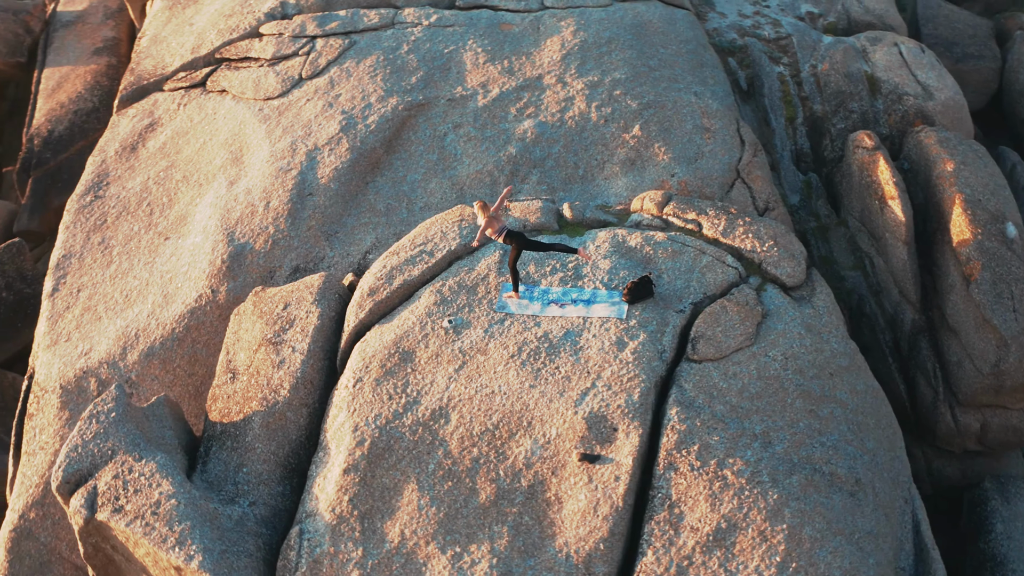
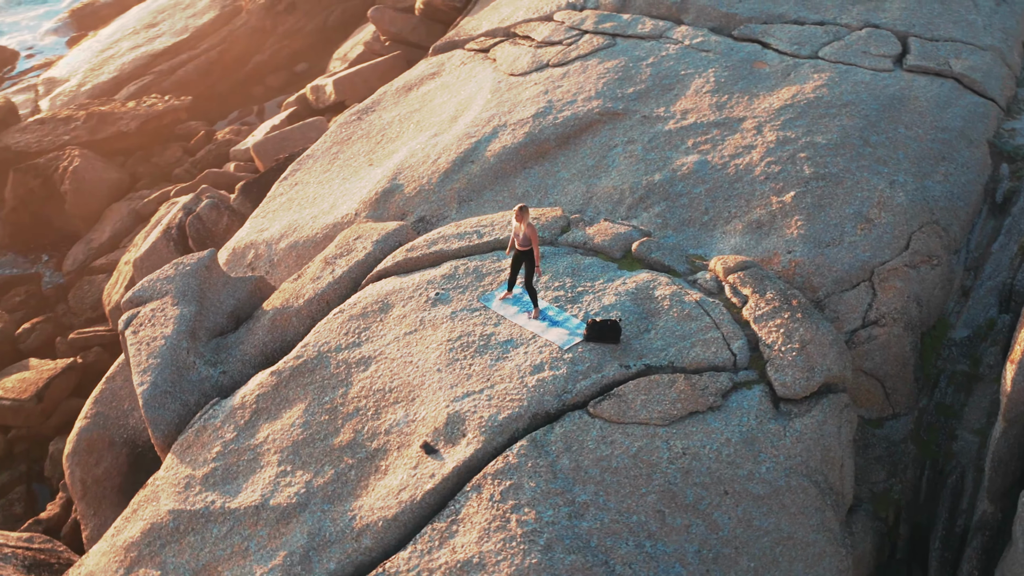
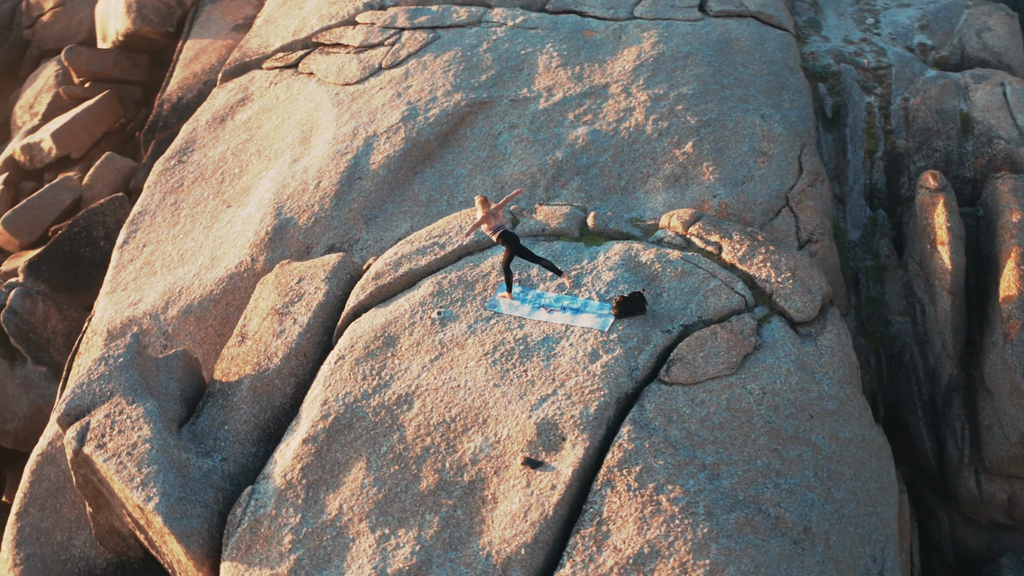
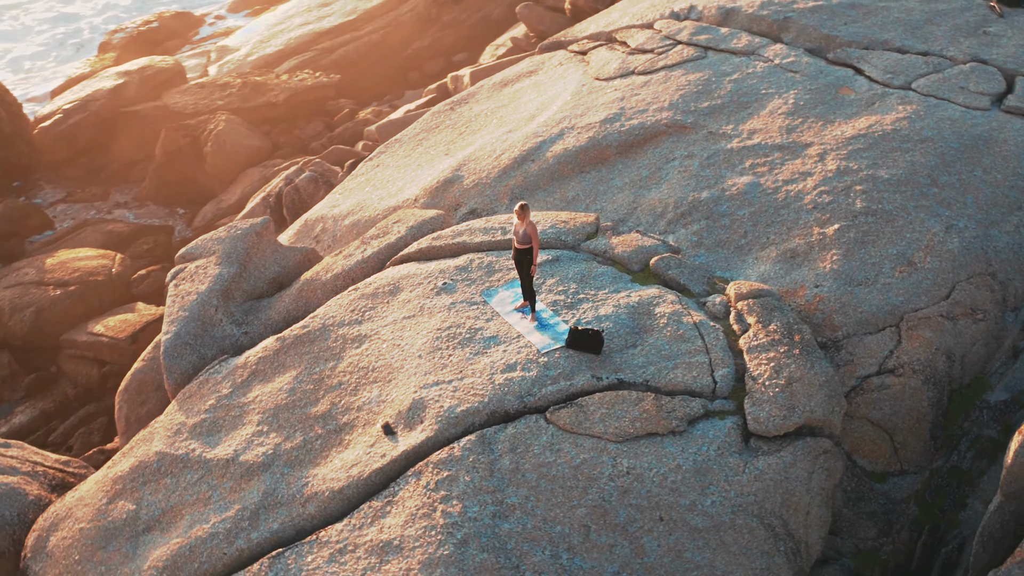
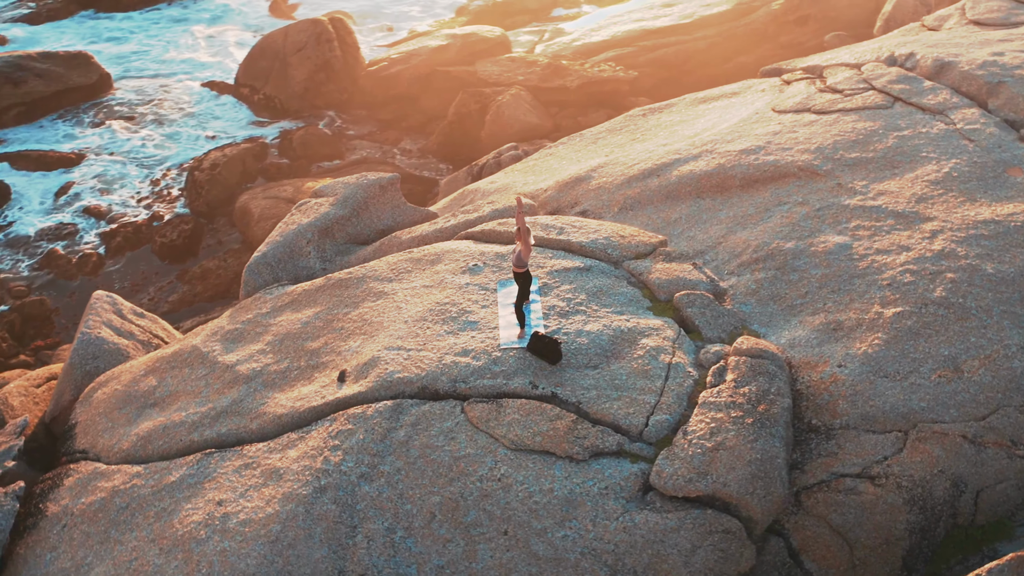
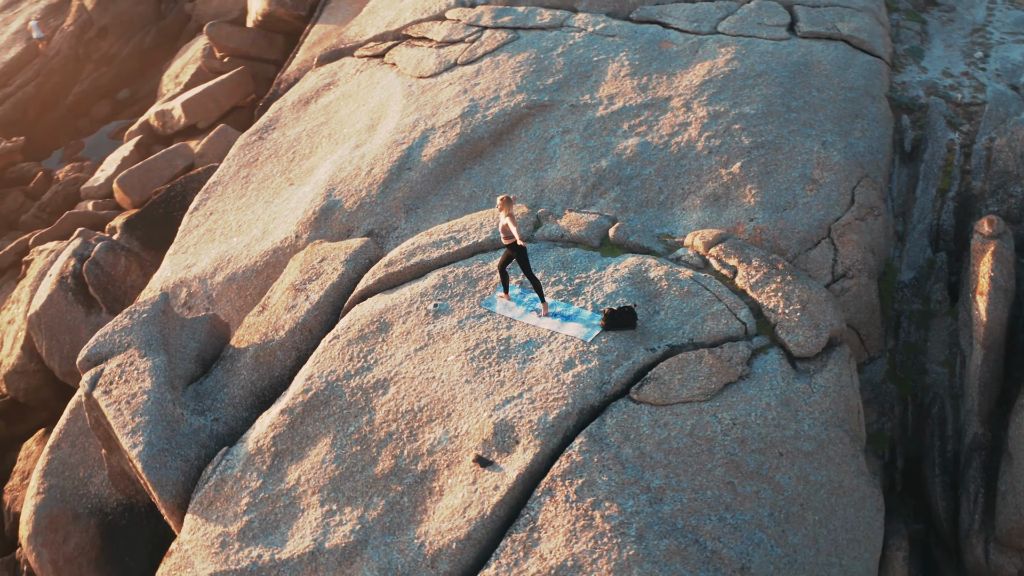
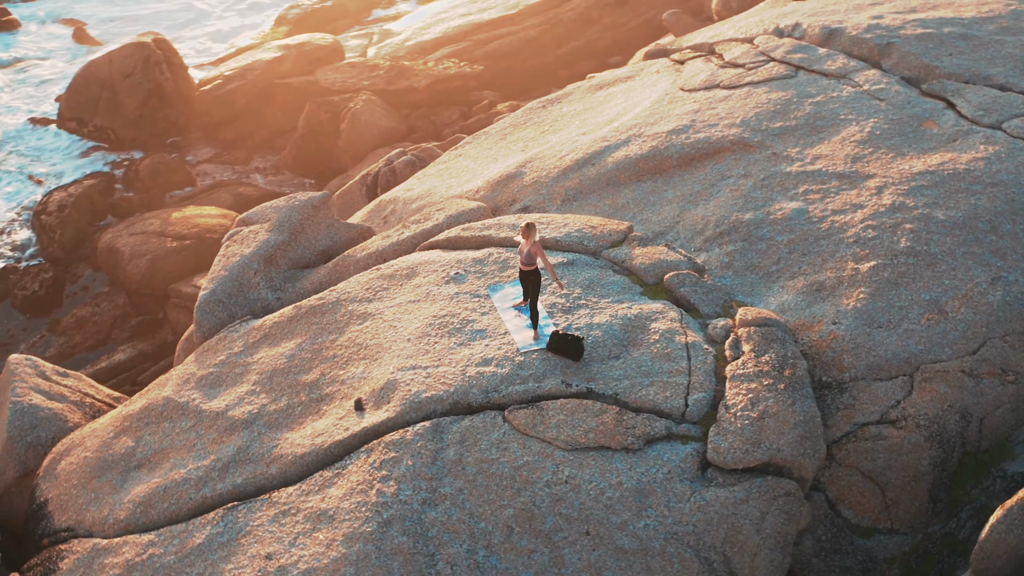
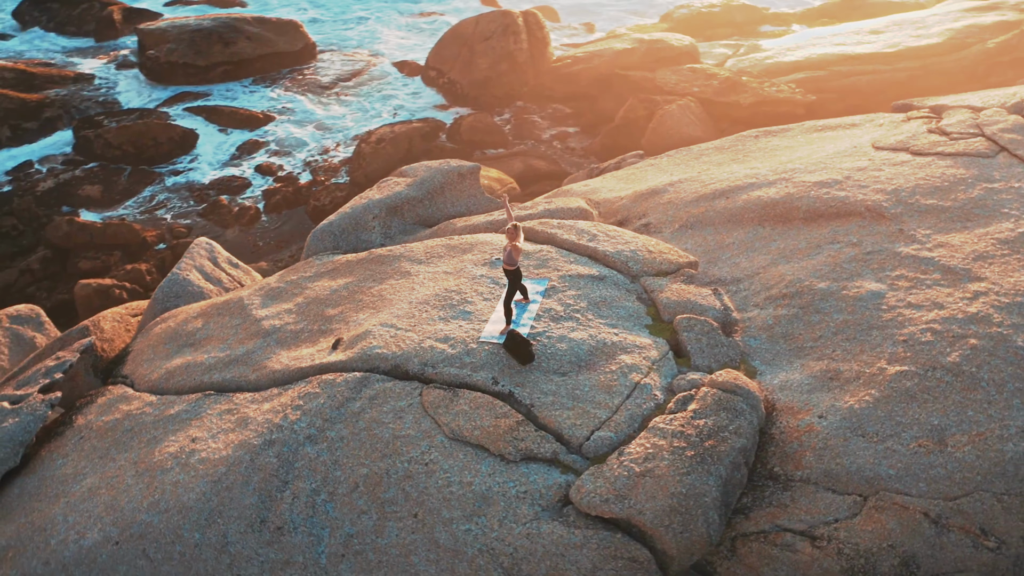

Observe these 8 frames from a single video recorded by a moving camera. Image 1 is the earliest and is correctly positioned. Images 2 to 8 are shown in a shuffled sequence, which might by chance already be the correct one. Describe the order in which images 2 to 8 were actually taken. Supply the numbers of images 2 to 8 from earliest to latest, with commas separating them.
3, 6, 2, 4, 7, 5, 8
